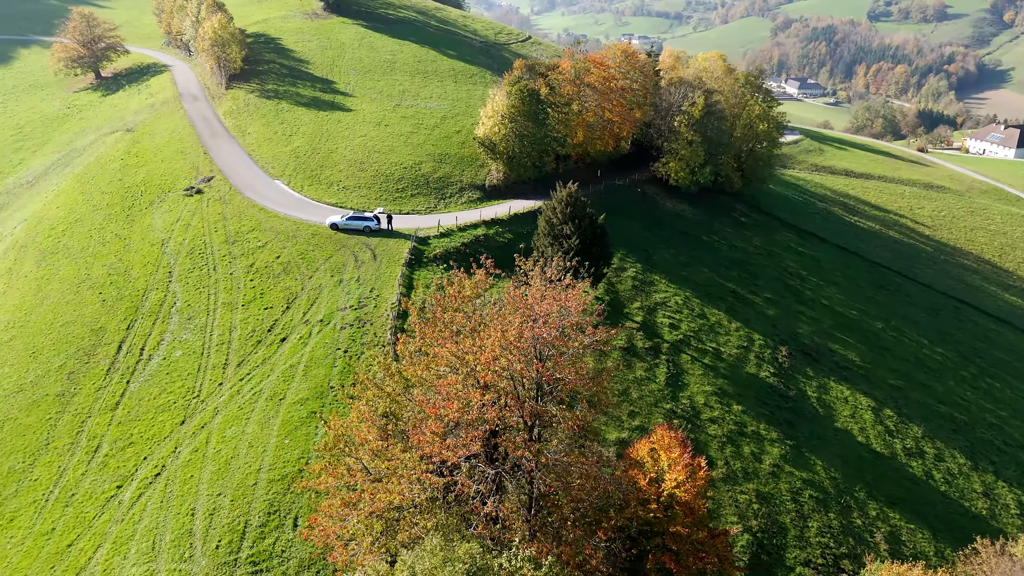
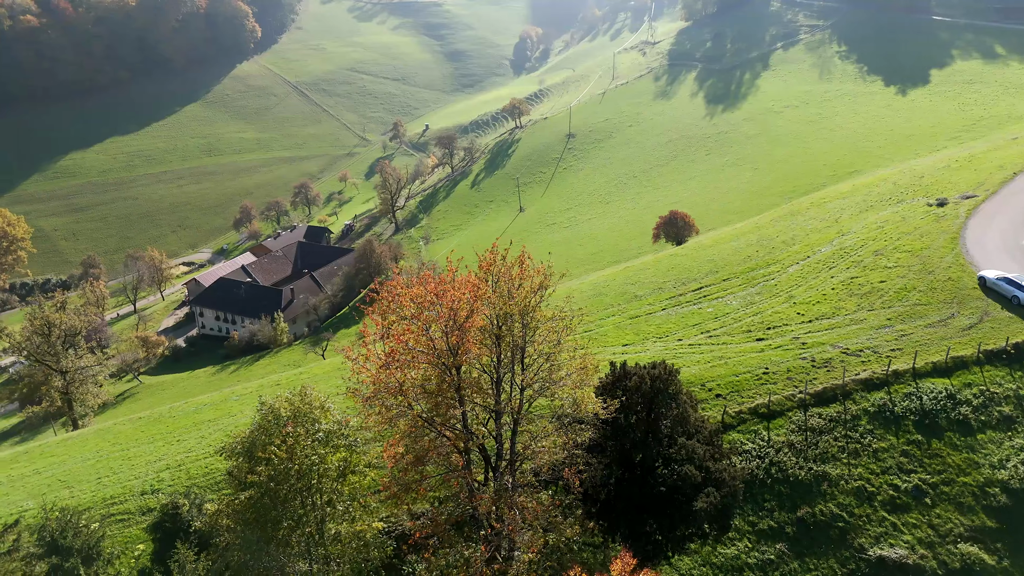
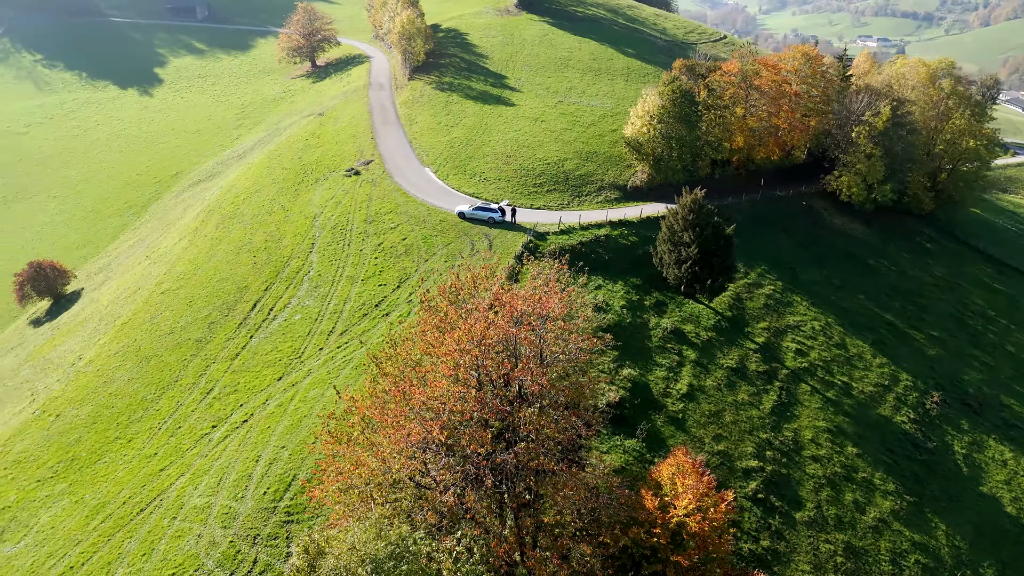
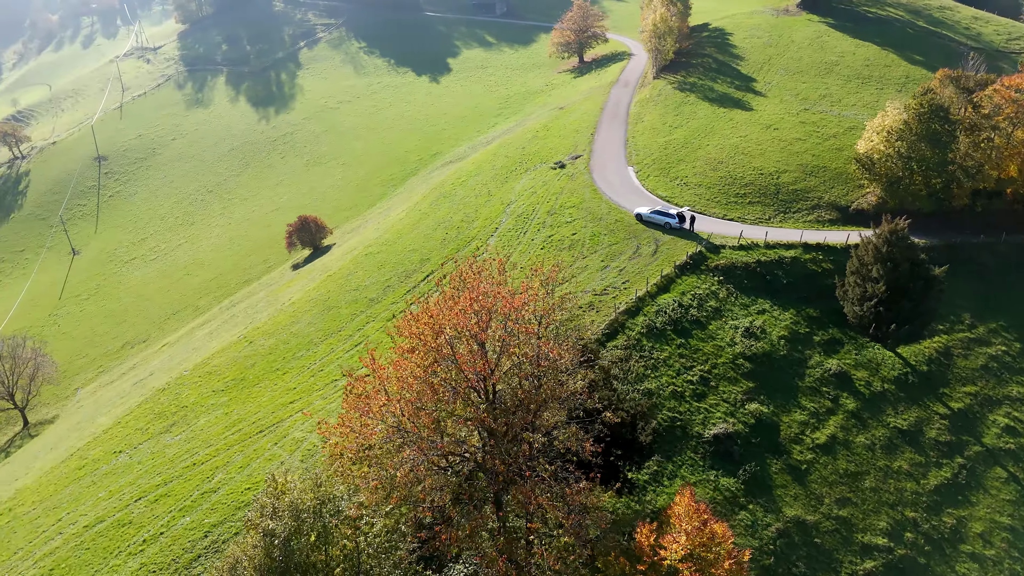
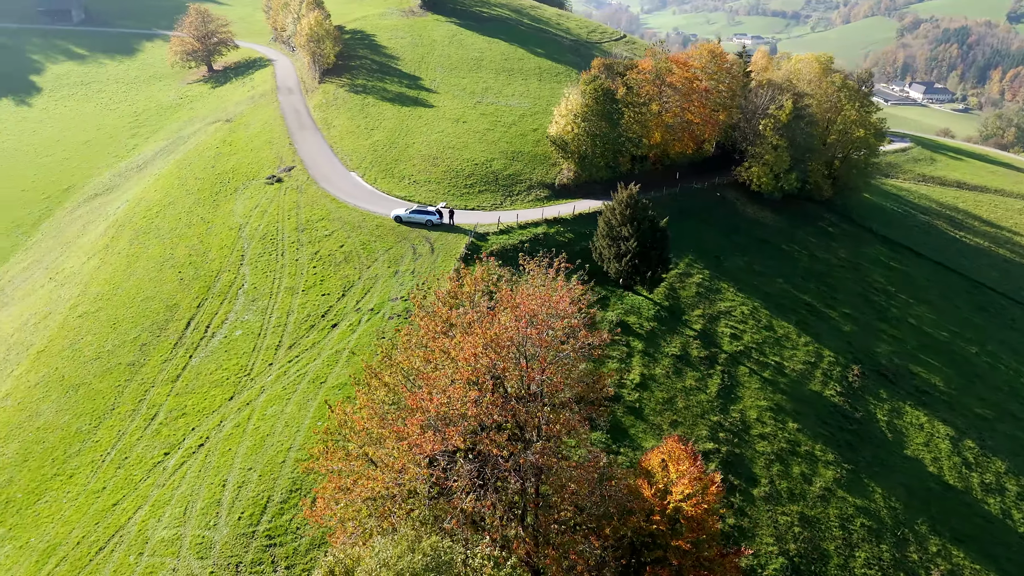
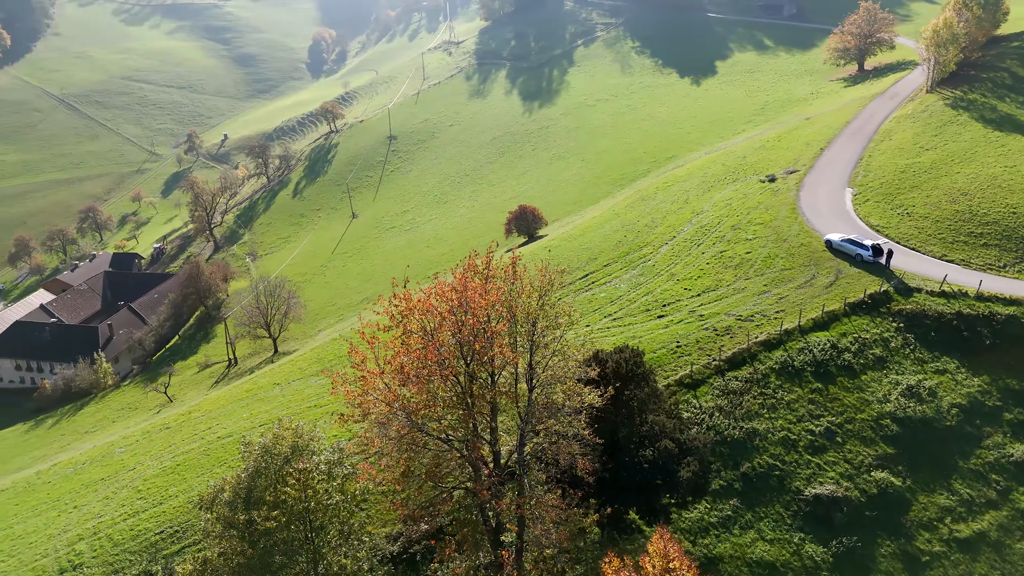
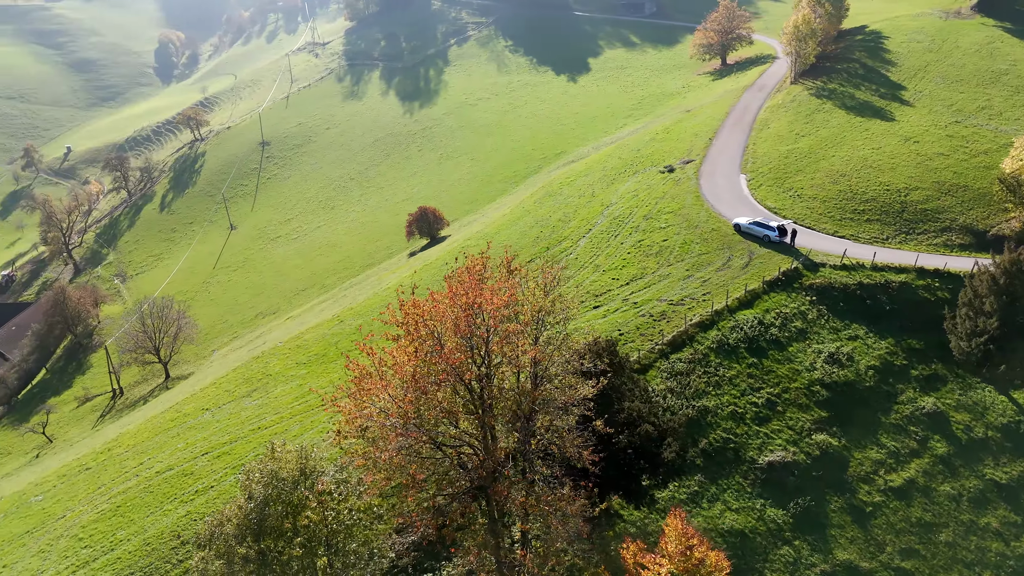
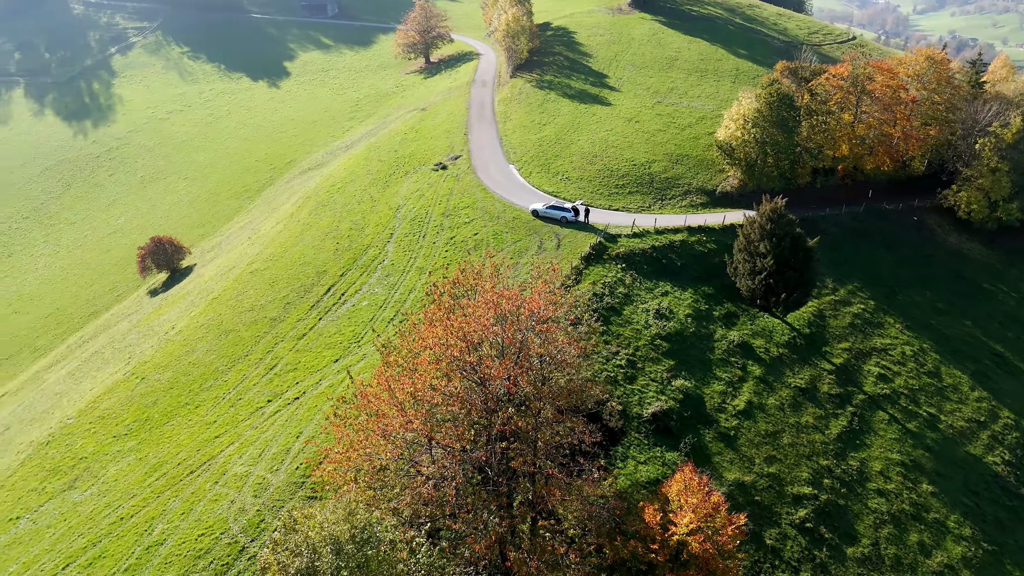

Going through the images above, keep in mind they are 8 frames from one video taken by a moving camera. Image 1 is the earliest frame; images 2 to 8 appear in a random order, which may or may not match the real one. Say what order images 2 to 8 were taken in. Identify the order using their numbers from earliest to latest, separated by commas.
5, 3, 8, 4, 7, 6, 2
